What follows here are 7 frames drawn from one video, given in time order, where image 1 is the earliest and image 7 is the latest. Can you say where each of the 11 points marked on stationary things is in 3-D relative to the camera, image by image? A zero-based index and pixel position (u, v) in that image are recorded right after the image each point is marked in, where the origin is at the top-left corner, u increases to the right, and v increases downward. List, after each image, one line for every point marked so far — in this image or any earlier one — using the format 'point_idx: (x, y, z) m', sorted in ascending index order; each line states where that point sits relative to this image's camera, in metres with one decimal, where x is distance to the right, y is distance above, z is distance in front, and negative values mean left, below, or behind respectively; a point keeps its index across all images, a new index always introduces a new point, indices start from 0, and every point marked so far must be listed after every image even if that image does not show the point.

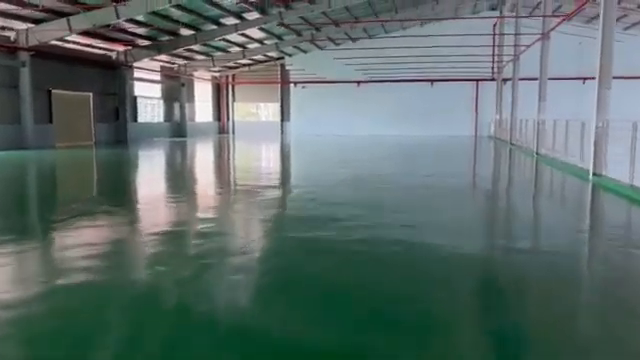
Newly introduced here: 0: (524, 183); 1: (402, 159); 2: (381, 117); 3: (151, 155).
0: (+2.3, -0.1, +5.9) m
1: (+1.5, +0.3, +9.0) m
2: (+2.0, +2.2, +18.0) m
3: (-3.1, +0.4, +9.6) m
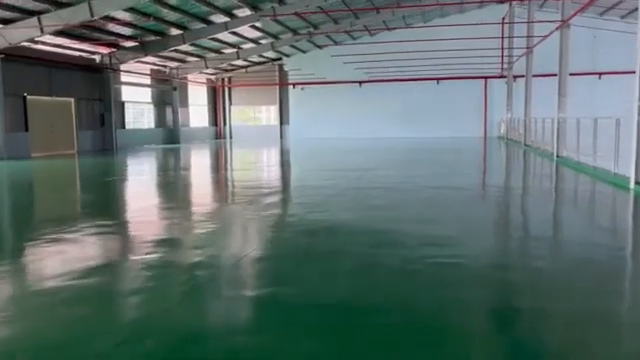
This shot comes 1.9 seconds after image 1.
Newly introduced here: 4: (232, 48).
0: (+2.2, -0.1, +5.3) m
1: (+1.5, +0.2, +8.4) m
2: (+2.1, +2.0, +17.5) m
3: (-3.1, +0.3, +9.1) m
4: (-2.3, +3.5, +13.7) m
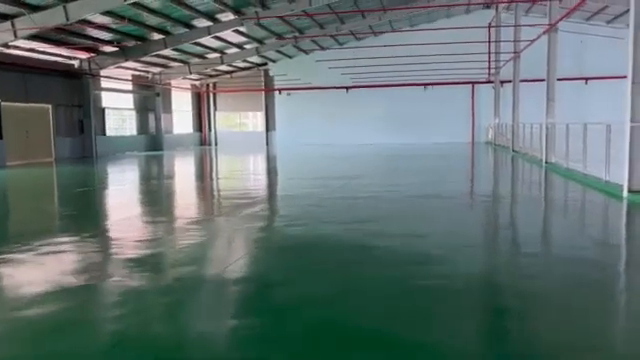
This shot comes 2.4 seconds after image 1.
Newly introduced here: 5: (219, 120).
0: (+2.1, -0.2, +5.2) m
1: (+1.3, +0.1, +8.3) m
2: (+1.7, +1.8, +17.4) m
3: (-3.3, +0.1, +8.9) m
4: (-2.7, +3.3, +13.5) m
5: (-3.8, +2.2, +19.3) m
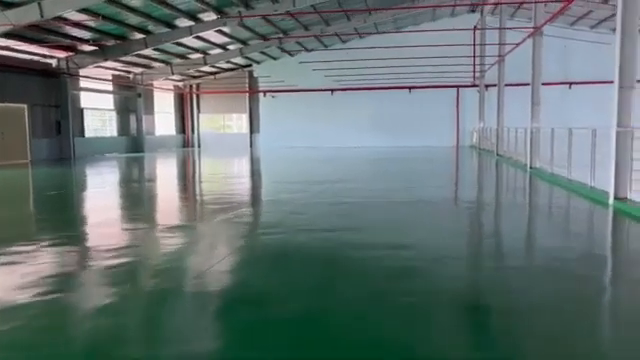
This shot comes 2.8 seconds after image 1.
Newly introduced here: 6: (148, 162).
0: (+1.9, -0.2, +5.2) m
1: (+1.0, +0.1, +8.3) m
2: (+1.2, +1.7, +17.4) m
3: (-3.6, +0.1, +8.7) m
4: (-3.1, +3.2, +13.4) m
5: (-4.3, +2.2, +19.1) m
6: (-3.5, +0.4, +10.6) m
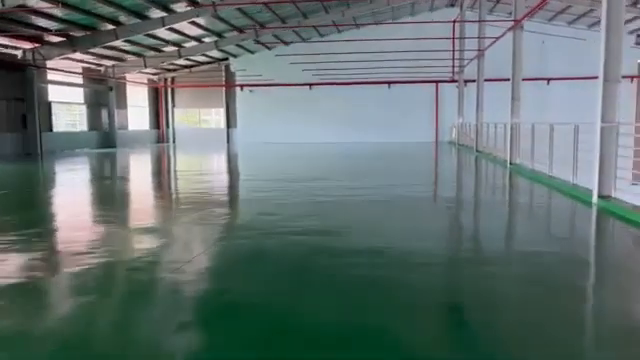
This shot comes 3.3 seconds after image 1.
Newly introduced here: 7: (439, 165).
0: (+1.7, -0.2, +5.1) m
1: (+0.7, +0.1, +8.2) m
2: (+0.5, +1.9, +17.2) m
3: (-4.0, +0.2, +8.4) m
4: (-3.6, +3.3, +13.1) m
5: (-5.1, +2.3, +18.8) m
6: (-3.9, +0.4, +10.4) m
7: (+2.0, +0.3, +8.7) m
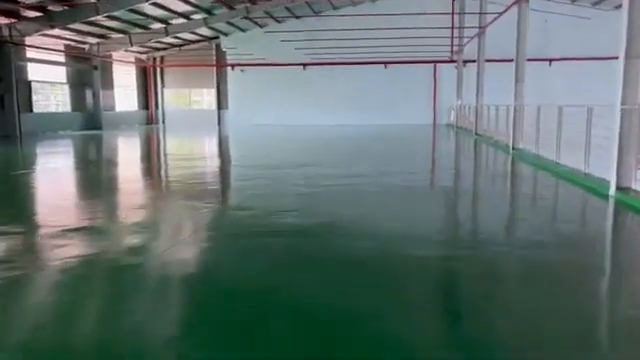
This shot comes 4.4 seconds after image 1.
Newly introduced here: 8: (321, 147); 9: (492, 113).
0: (+1.6, -0.1, +4.9) m
1: (+0.6, +0.4, +7.9) m
2: (+0.4, +2.4, +16.9) m
3: (-4.1, +0.4, +8.1) m
4: (-3.7, +3.8, +12.6) m
5: (-5.2, +2.9, +18.4) m
6: (-4.0, +0.8, +10.0) m
7: (+1.9, +0.5, +8.4) m
8: (0.0, +0.6, +9.4) m
9: (+3.2, +1.3, +9.9) m
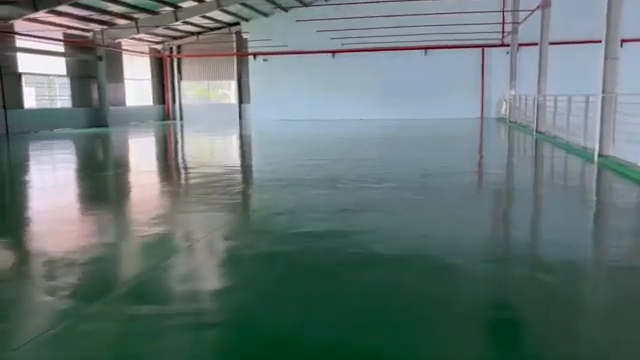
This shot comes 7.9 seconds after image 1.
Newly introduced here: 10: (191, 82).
0: (+1.7, -0.1, +3.7) m
1: (+1.0, +0.3, +6.8) m
2: (+1.4, +2.5, +15.8) m
3: (-3.7, +0.4, +7.4) m
4: (-3.0, +3.8, +11.8) m
5: (-4.0, +3.0, +17.7) m
6: (-3.5, +0.8, +9.3) m
7: (+2.3, +0.5, +7.2) m
8: (+0.5, +0.6, +8.3) m
9: (+3.7, +1.3, +8.6) m
10: (-3.9, +3.3, +17.5) m
